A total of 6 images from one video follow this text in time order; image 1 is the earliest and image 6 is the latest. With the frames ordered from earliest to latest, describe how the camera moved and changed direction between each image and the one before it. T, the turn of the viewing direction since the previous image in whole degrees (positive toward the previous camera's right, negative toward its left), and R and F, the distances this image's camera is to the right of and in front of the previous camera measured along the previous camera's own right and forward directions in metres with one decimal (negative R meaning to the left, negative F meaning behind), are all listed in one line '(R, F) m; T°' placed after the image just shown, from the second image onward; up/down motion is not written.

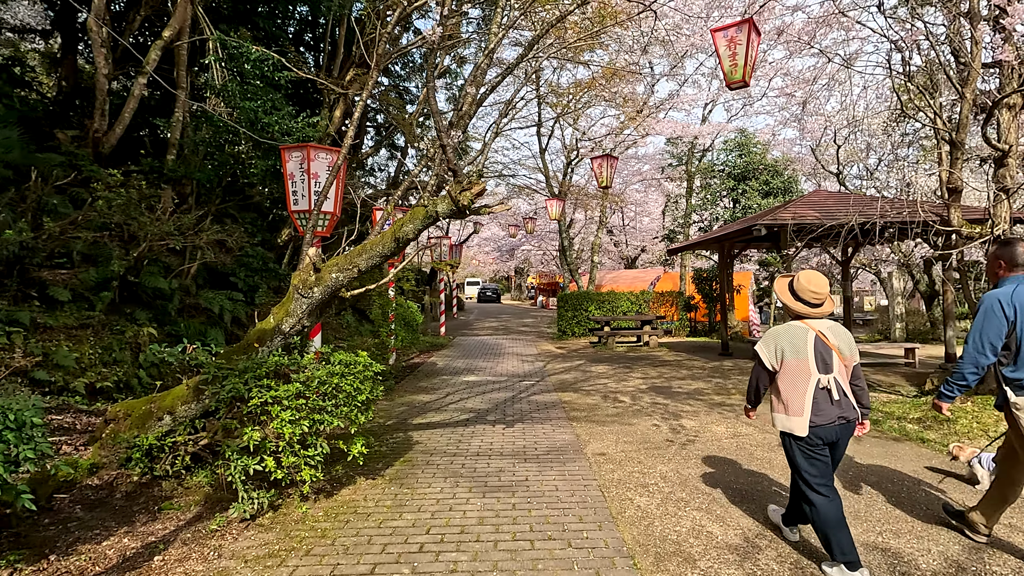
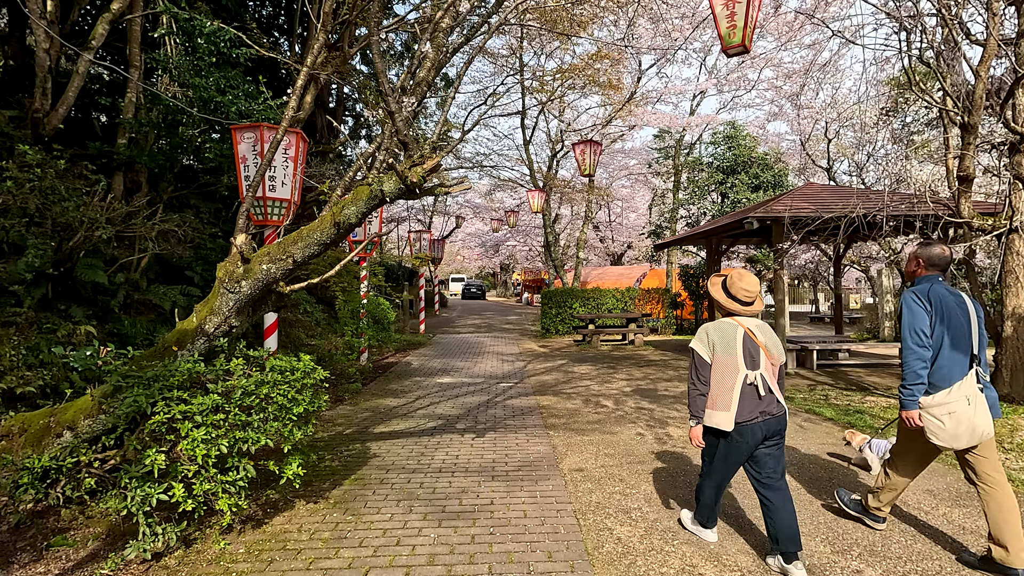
(+0.1, +0.5) m; +1°
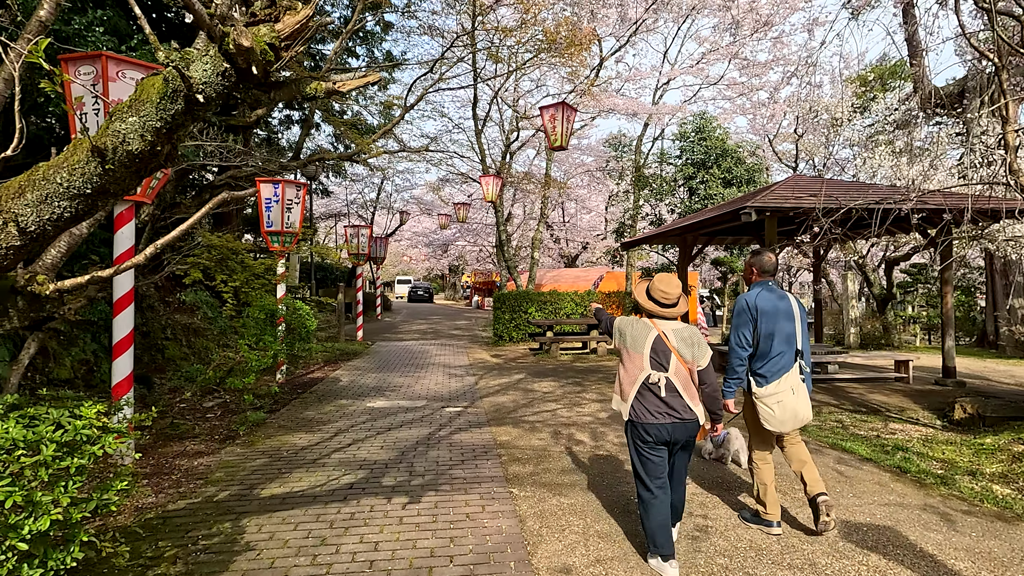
(0.0, +1.3) m; +5°
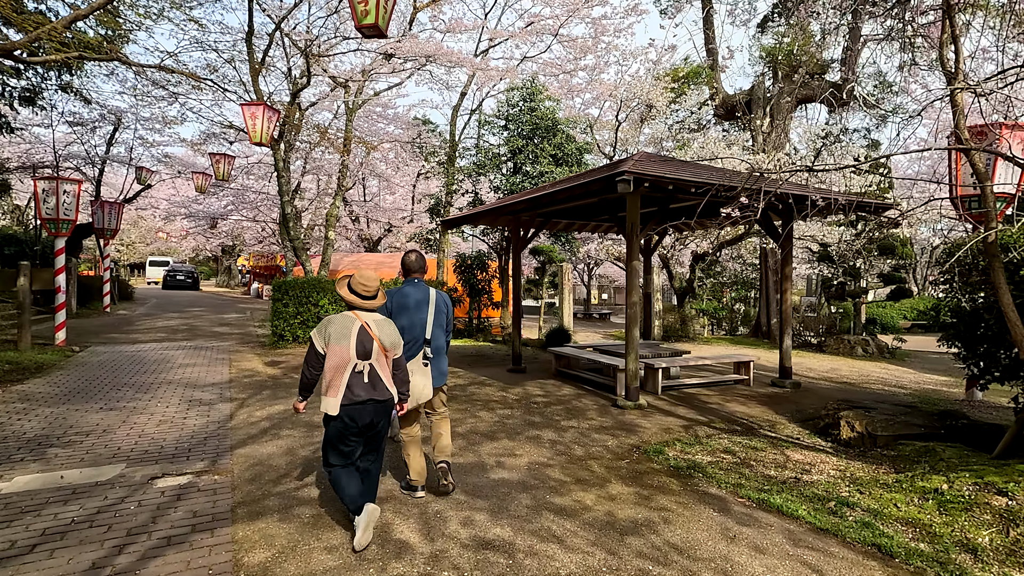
(+0.1, +1.9) m; +21°
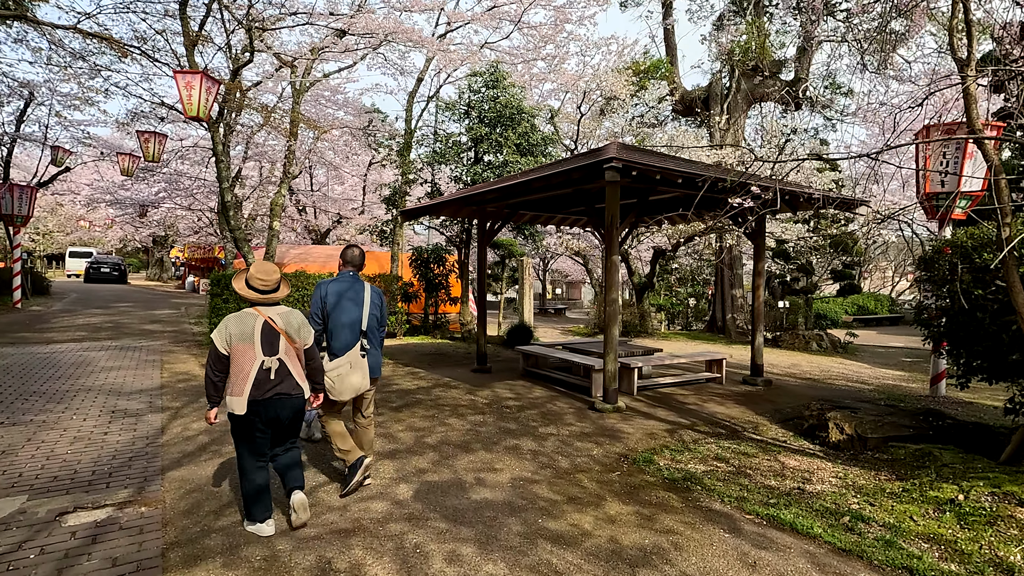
(-0.2, +0.4) m; +5°
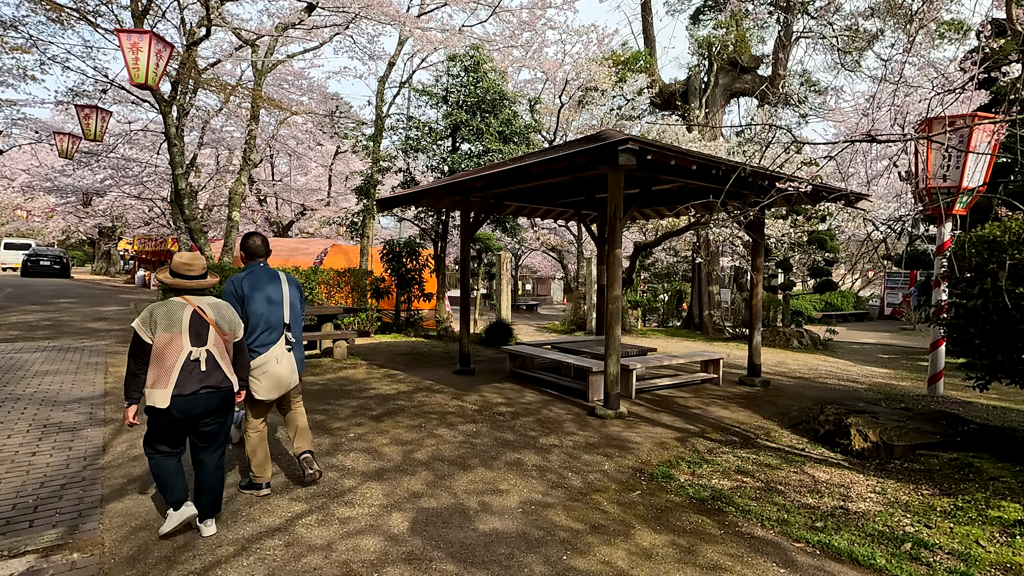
(-0.2, +0.4) m; +4°
